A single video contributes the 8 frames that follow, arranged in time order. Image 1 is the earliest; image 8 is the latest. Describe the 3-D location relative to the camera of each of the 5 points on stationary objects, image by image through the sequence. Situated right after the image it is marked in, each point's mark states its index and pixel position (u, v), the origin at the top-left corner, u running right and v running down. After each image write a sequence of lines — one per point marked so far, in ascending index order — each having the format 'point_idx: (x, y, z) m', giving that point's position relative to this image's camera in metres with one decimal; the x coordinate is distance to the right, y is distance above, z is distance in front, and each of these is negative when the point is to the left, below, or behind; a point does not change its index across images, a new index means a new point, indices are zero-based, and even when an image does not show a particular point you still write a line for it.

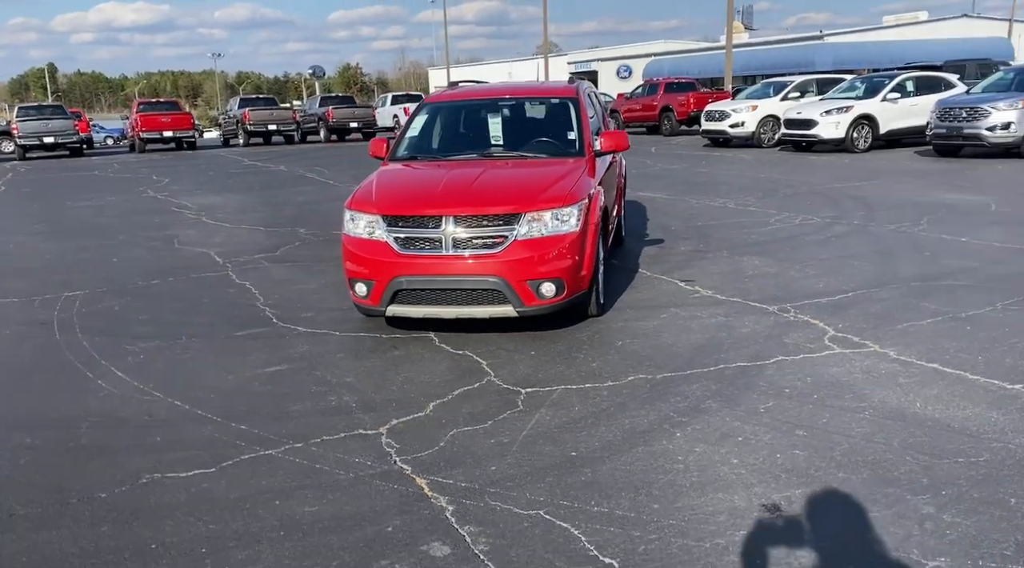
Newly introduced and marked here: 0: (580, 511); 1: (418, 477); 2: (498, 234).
0: (+0.3, -0.9, +3.3) m
1: (-0.4, -0.9, +3.7) m
2: (-0.1, +0.3, +5.6) m
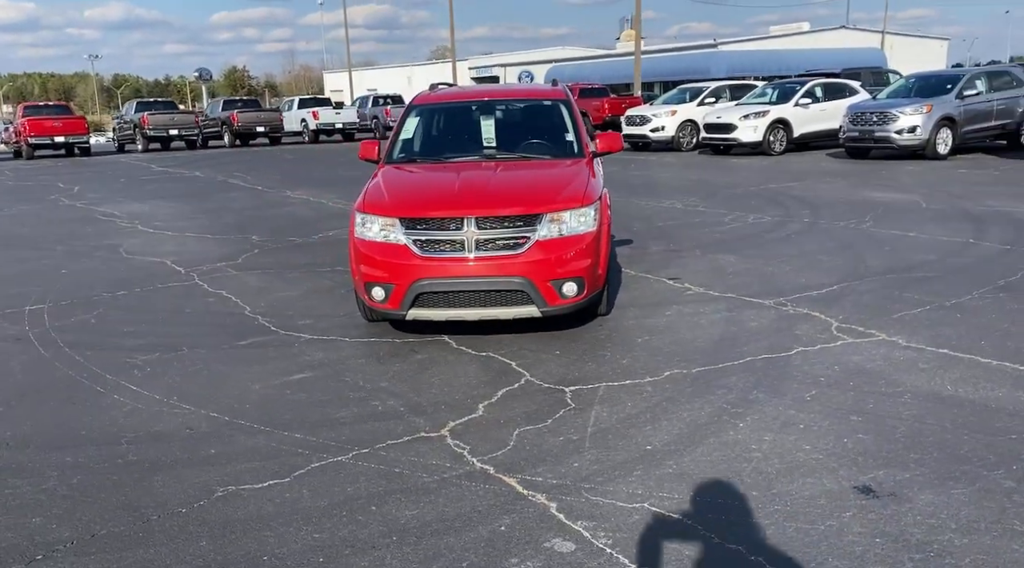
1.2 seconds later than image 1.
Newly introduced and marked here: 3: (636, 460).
0: (+0.7, -0.9, +3.3) m
1: (0.0, -0.9, +3.6) m
2: (+0.1, +0.3, +5.6) m
3: (+0.6, -0.8, +3.8) m
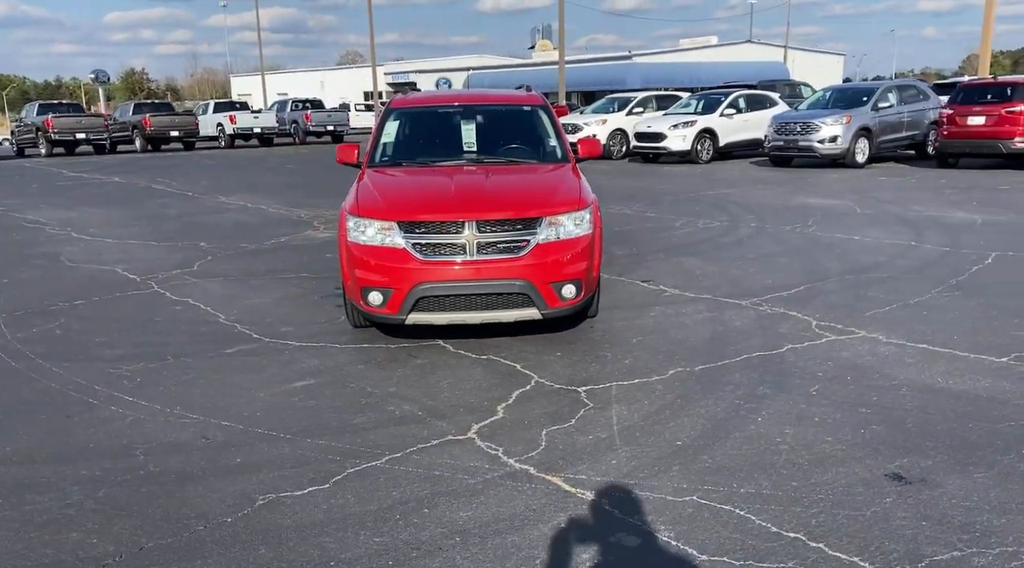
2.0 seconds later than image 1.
0: (+0.9, -0.9, +3.4) m
1: (+0.2, -0.9, +3.7) m
2: (+0.1, +0.3, +5.6) m
3: (+0.8, -0.8, +3.9) m
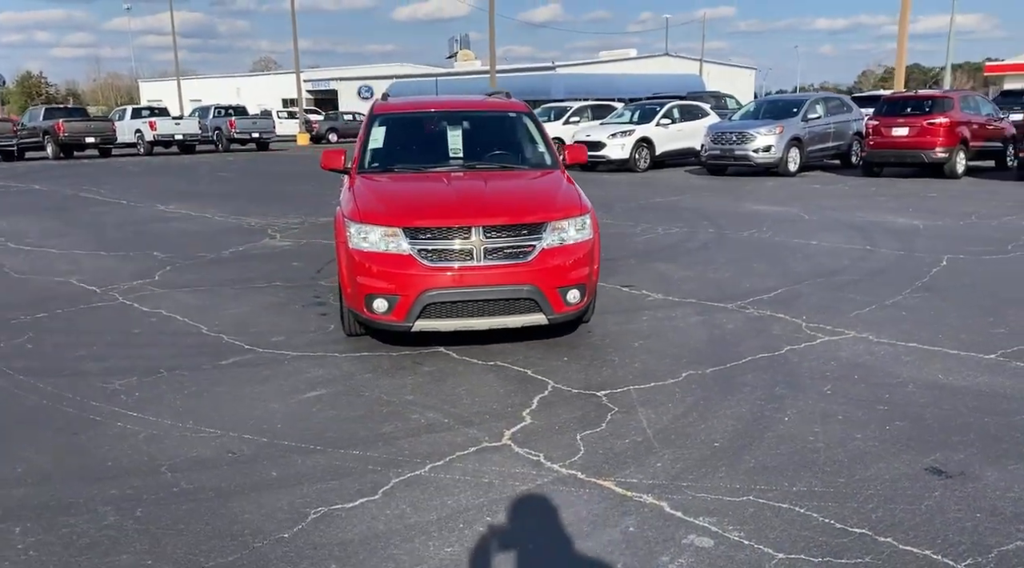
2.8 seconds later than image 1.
0: (+1.2, -0.9, +3.5) m
1: (+0.4, -0.9, +3.7) m
2: (+0.1, +0.3, +5.6) m
3: (+1.0, -0.8, +3.9) m
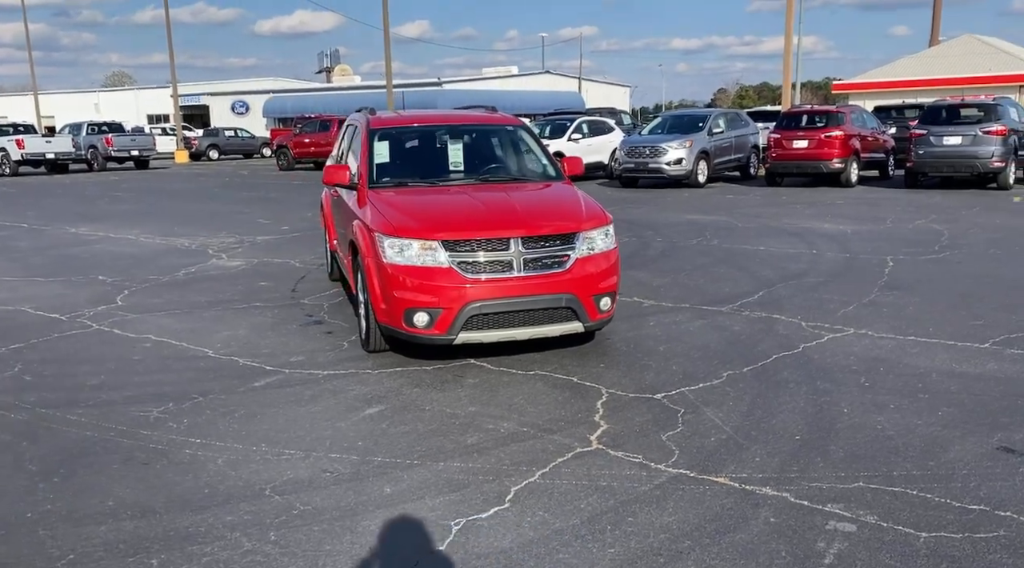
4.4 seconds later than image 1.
0: (+1.7, -0.9, +3.7) m
1: (+0.9, -0.9, +3.8) m
2: (+0.3, +0.2, +5.7) m
3: (+1.5, -0.8, +4.1) m
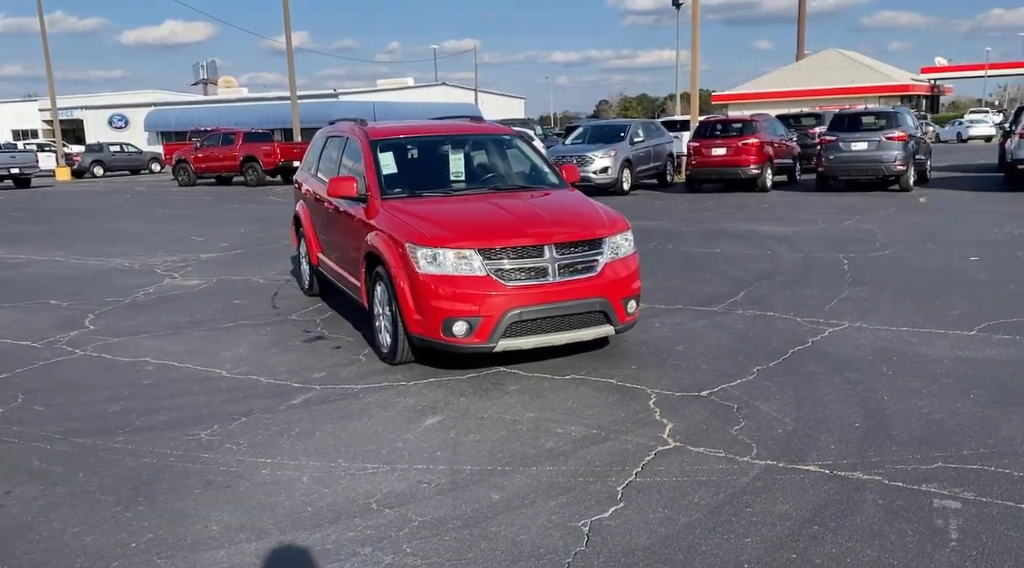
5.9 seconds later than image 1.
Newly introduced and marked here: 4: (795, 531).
0: (+2.2, -0.8, +3.9) m
1: (+1.4, -0.9, +3.9) m
2: (+0.6, +0.2, +5.8) m
3: (+1.9, -0.8, +4.3) m
4: (+1.1, -1.0, +3.2) m
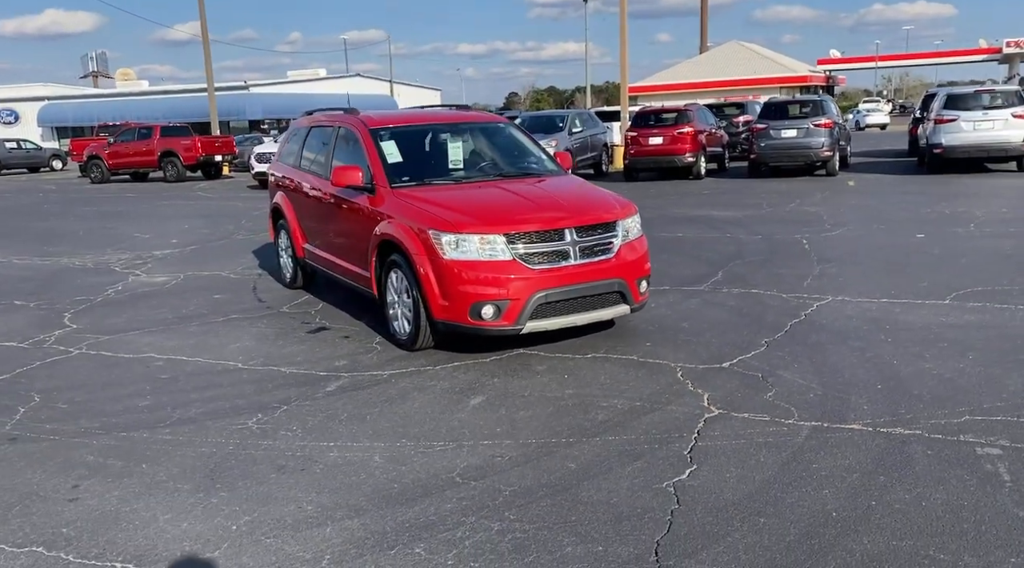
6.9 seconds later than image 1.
0: (+2.5, -0.7, +4.3) m
1: (+1.7, -0.7, +4.2) m
2: (+0.7, +0.3, +6.0) m
3: (+2.2, -0.6, +4.7) m
4: (+1.5, -0.9, +3.5) m
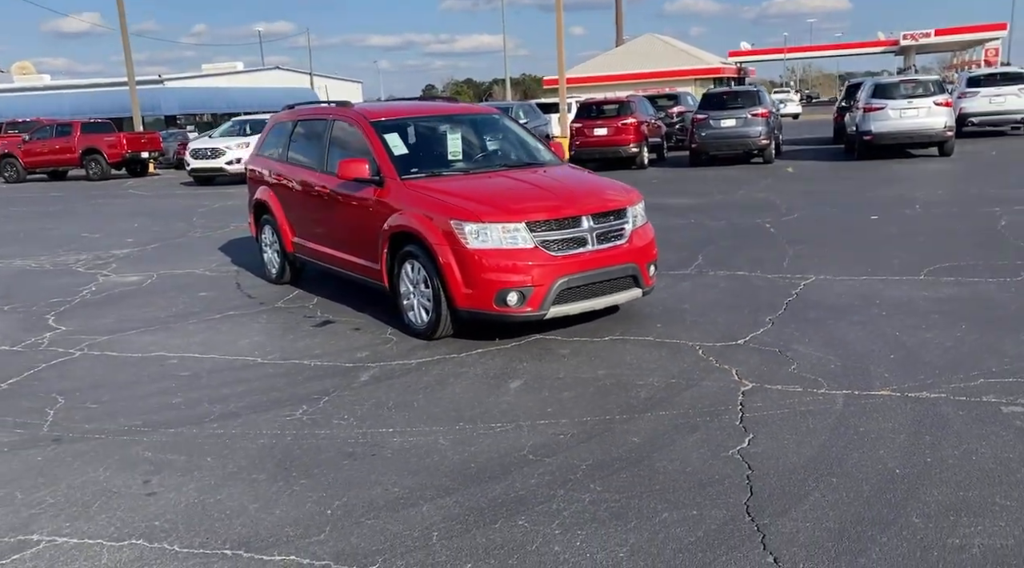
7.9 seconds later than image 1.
0: (+2.8, -0.5, +4.7) m
1: (+2.0, -0.6, +4.5) m
2: (+0.8, +0.4, +6.2) m
3: (+2.5, -0.5, +5.0) m
4: (+1.9, -0.7, +3.8) m
